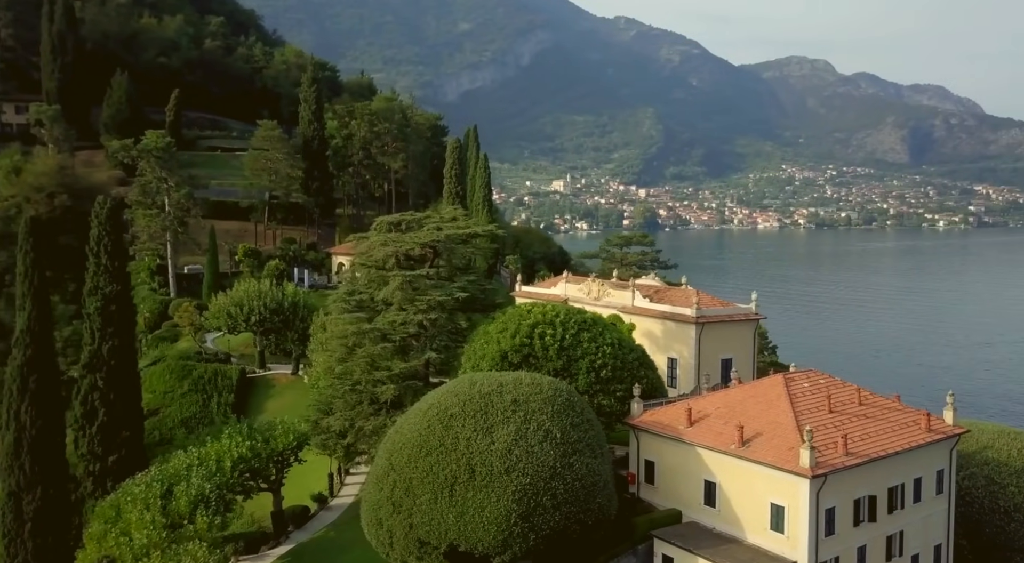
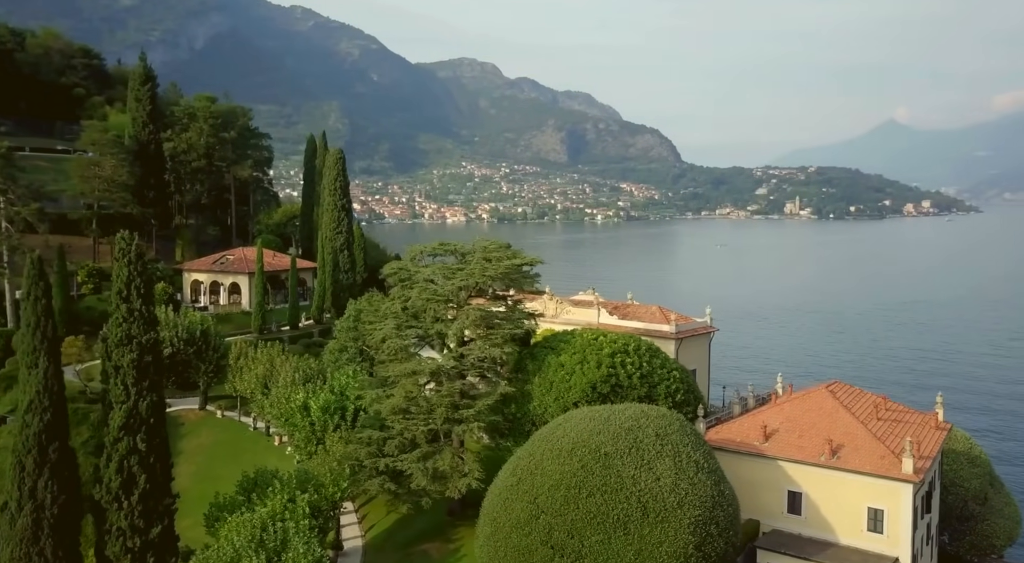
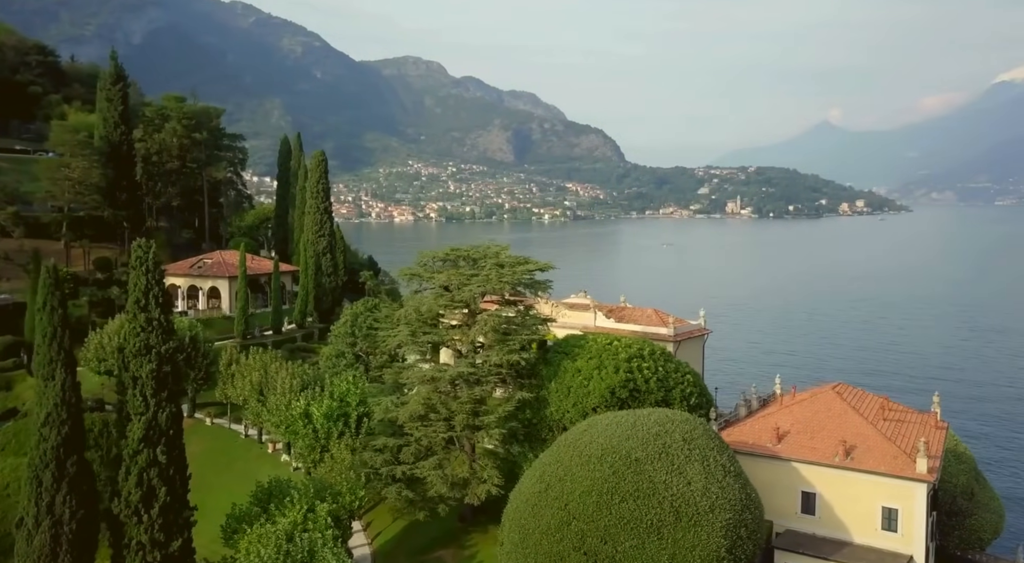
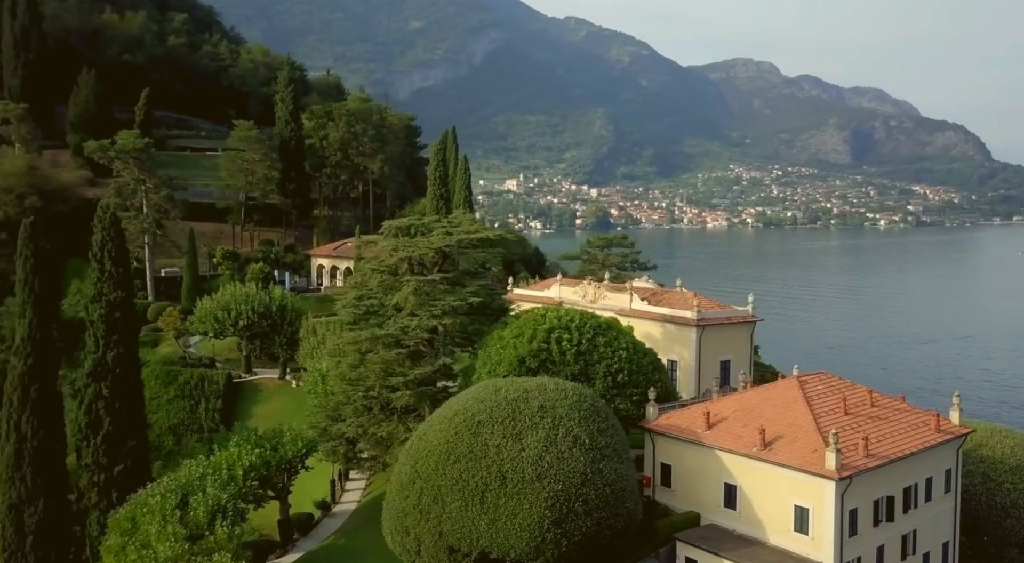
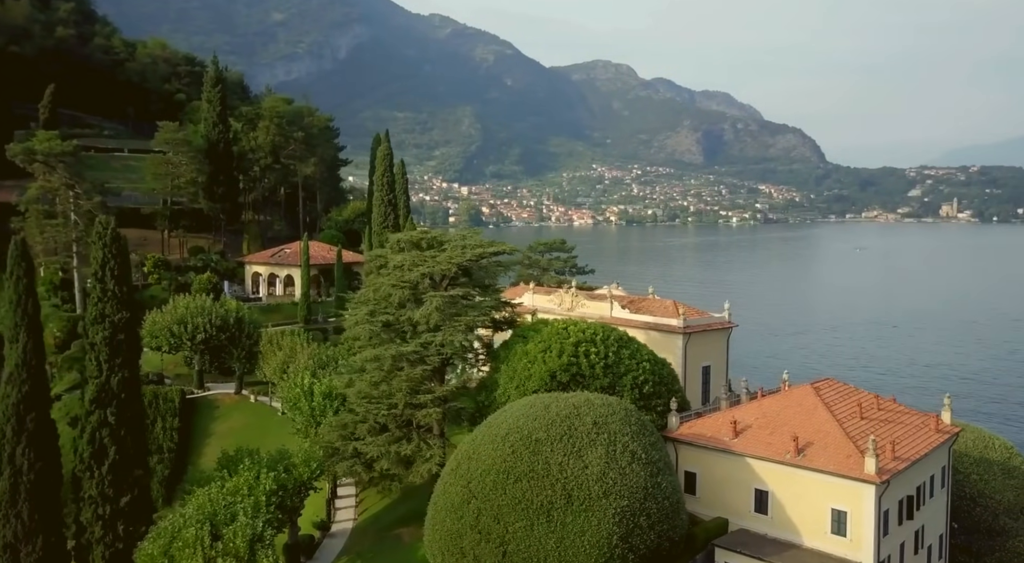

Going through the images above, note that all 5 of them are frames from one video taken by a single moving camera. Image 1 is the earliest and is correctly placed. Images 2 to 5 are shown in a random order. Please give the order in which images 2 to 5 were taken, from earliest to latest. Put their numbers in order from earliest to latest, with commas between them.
4, 5, 2, 3
